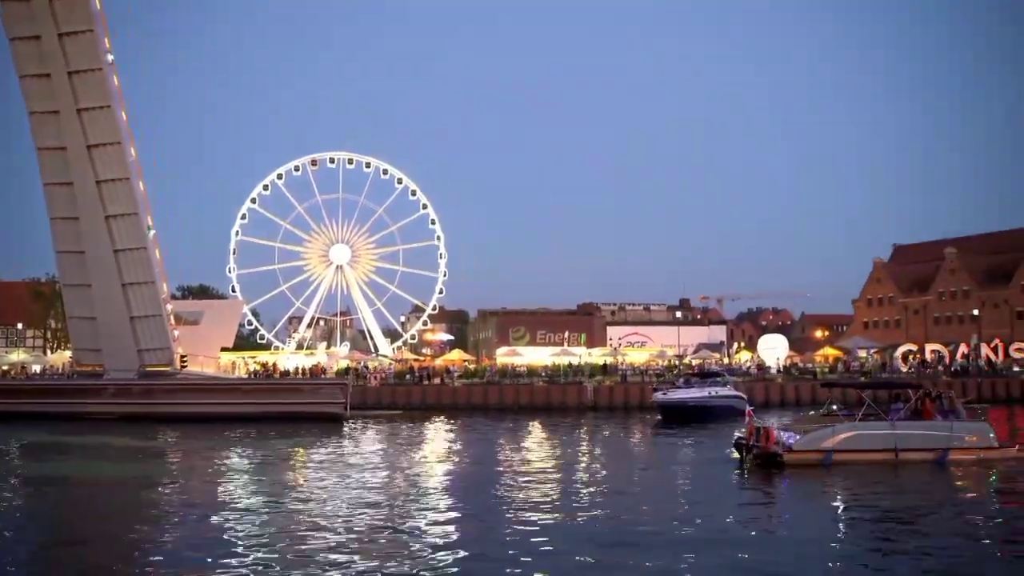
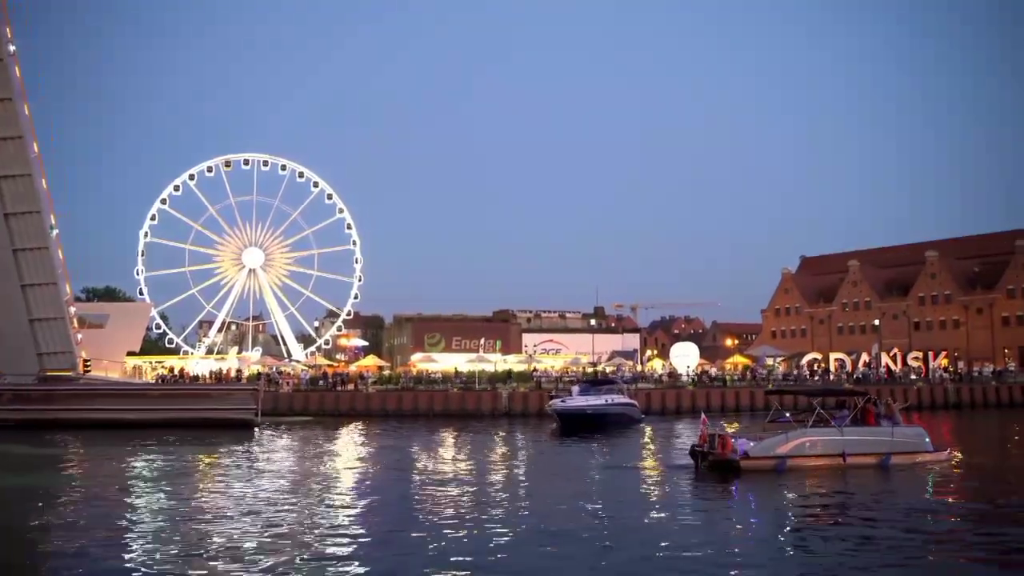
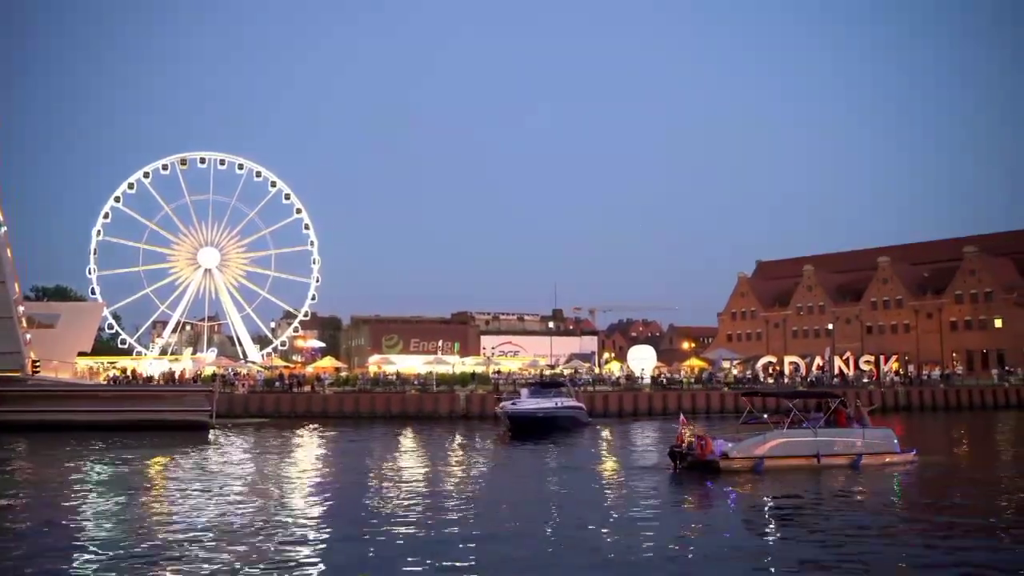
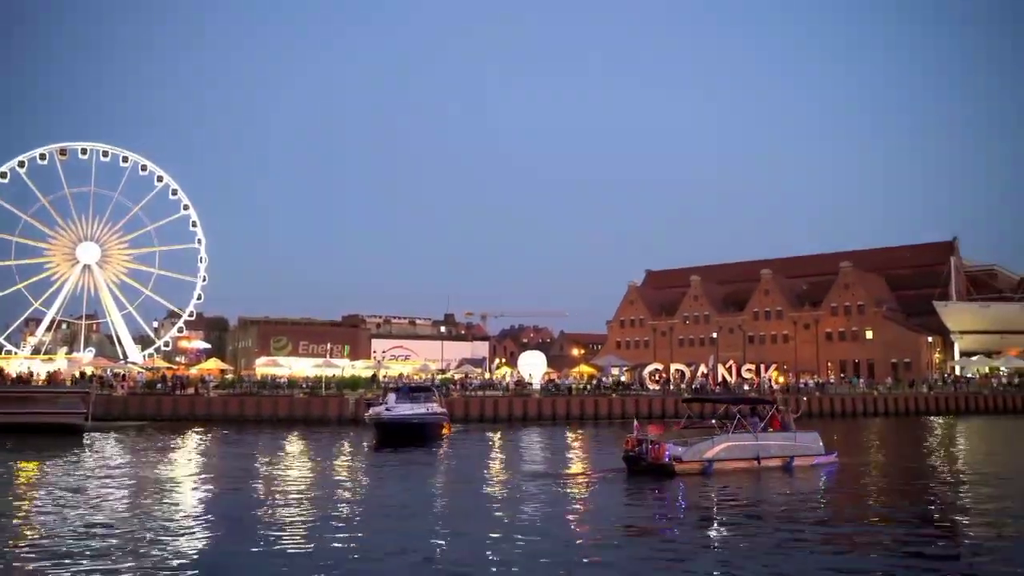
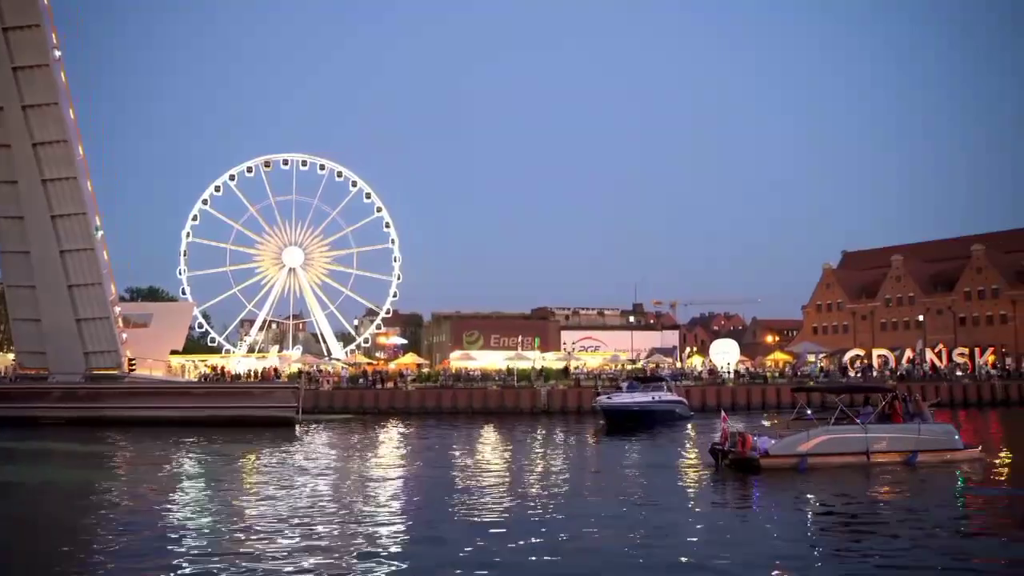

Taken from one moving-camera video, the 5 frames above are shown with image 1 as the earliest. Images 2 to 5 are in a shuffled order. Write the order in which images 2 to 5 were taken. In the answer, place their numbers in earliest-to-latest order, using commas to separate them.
5, 2, 3, 4
